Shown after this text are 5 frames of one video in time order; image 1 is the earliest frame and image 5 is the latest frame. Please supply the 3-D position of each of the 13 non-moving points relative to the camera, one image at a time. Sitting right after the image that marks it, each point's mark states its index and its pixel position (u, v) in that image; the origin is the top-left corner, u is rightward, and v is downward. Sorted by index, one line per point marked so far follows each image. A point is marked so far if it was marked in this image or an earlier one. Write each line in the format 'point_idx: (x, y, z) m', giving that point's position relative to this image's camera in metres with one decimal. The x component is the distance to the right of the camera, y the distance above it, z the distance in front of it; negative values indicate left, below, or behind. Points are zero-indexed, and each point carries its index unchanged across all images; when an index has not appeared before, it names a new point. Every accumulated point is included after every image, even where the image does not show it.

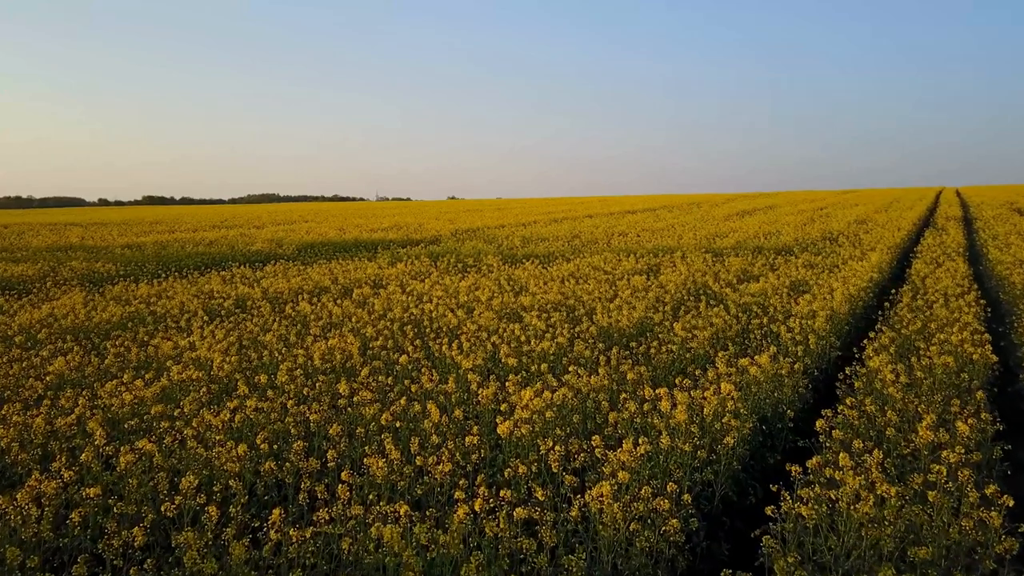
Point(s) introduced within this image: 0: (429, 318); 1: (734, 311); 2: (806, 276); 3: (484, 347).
0: (-1.3, -0.5, +9.4) m
1: (+3.4, -0.4, +9.3) m
2: (+6.1, +0.2, +12.7) m
3: (-0.3, -0.7, +7.3) m
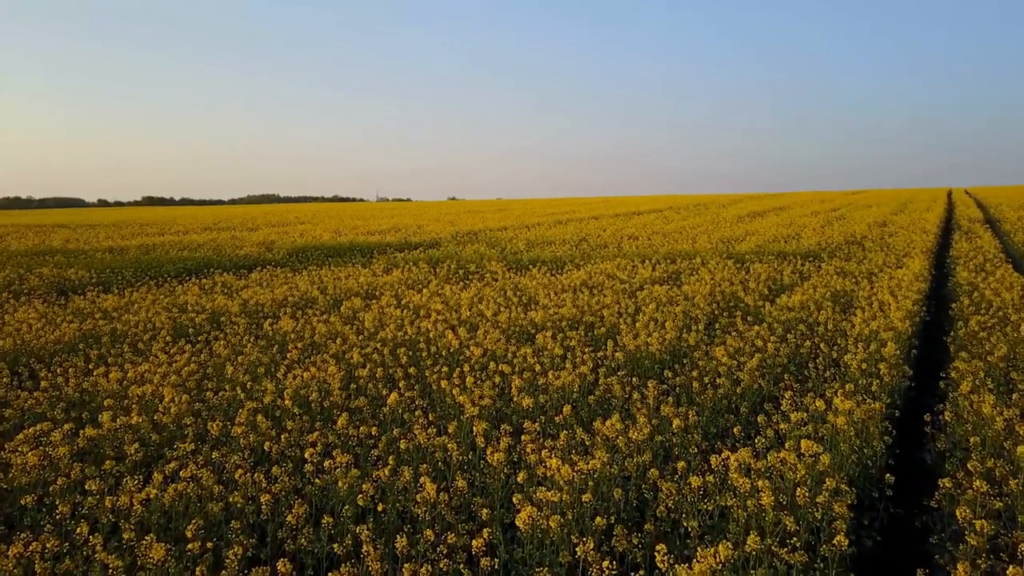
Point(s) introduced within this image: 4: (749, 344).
0: (-1.2, -0.7, +8.1) m
1: (+3.5, -0.6, +8.0) m
2: (+6.2, 0.0, +11.4) m
3: (-0.2, -0.9, +6.1) m
4: (+2.9, -0.7, +7.5) m
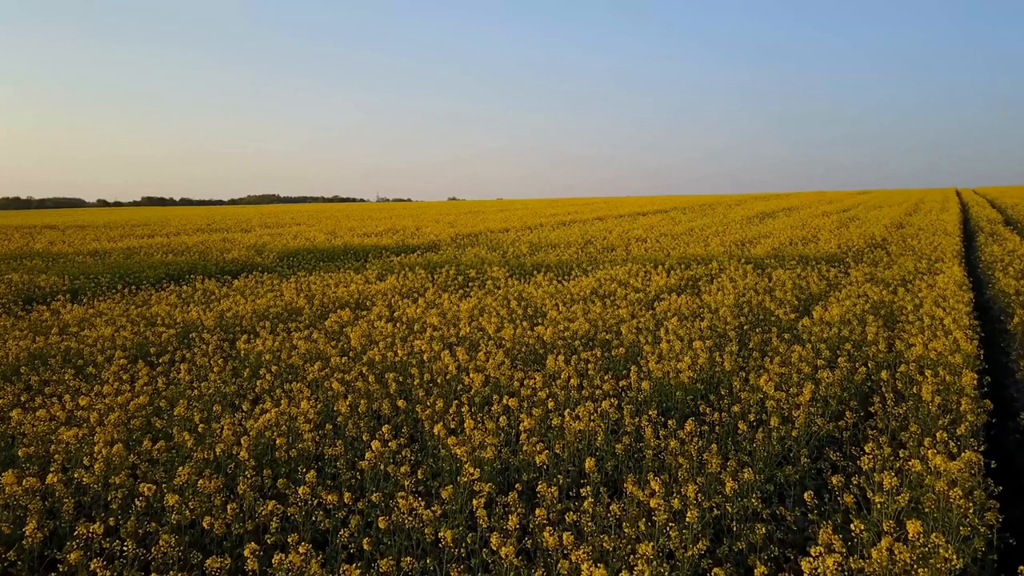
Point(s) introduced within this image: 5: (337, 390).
0: (-1.1, -0.9, +7.1) m
1: (+3.6, -0.8, +7.0) m
2: (+6.3, -0.2, +10.4) m
3: (-0.1, -1.1, +5.1) m
4: (+3.0, -0.9, +6.4) m
5: (-1.8, -1.0, +6.1) m
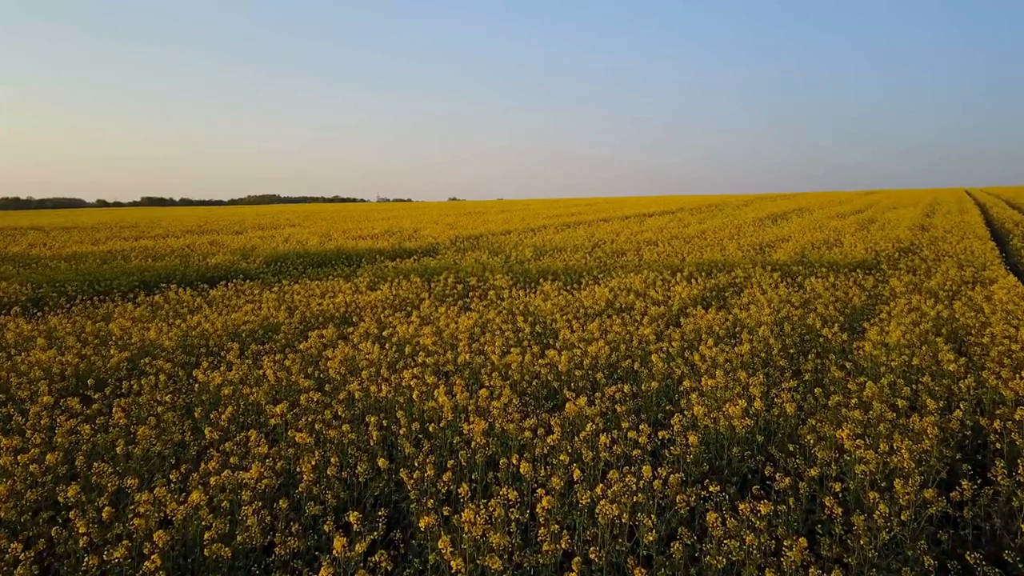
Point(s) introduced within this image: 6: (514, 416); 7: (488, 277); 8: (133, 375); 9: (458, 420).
0: (-1.0, -1.1, +5.8) m
1: (+3.7, -1.0, +5.7) m
2: (+6.4, -0.4, +9.1) m
3: (0.0, -1.3, +3.8) m
4: (+3.1, -1.1, +5.1) m
5: (-1.7, -1.2, +4.8) m
6: (0.0, -1.1, +5.1) m
7: (-0.5, +0.2, +13.3) m
8: (-4.4, -1.0, +7.1) m
9: (-0.5, -1.1, +5.3) m
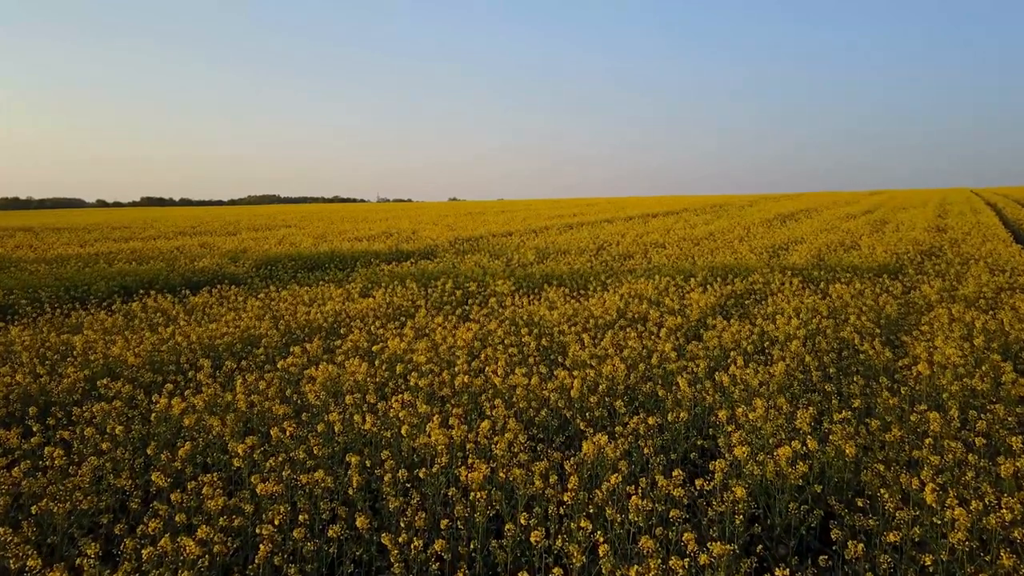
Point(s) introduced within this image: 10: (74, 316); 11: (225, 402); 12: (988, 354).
0: (-1.0, -1.2, +5.0) m
1: (+3.7, -1.1, +4.9) m
2: (+6.4, -0.5, +8.3) m
3: (0.0, -1.4, +3.0) m
4: (+3.1, -1.2, +4.3) m
5: (-1.6, -1.4, +4.0) m
6: (+0.1, -1.2, +4.3) m
7: (-0.5, +0.1, +12.5) m
8: (-4.4, -1.1, +6.2) m
9: (-0.4, -1.2, +4.4) m
10: (-7.5, -0.5, +10.3) m
11: (-2.8, -1.1, +5.9) m
12: (+5.5, -0.7, +6.9) m
